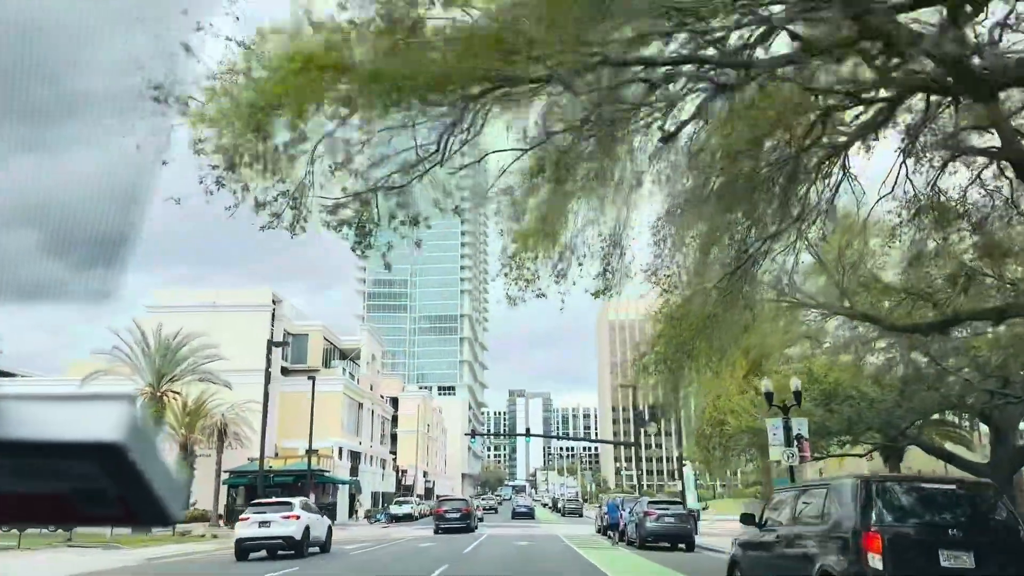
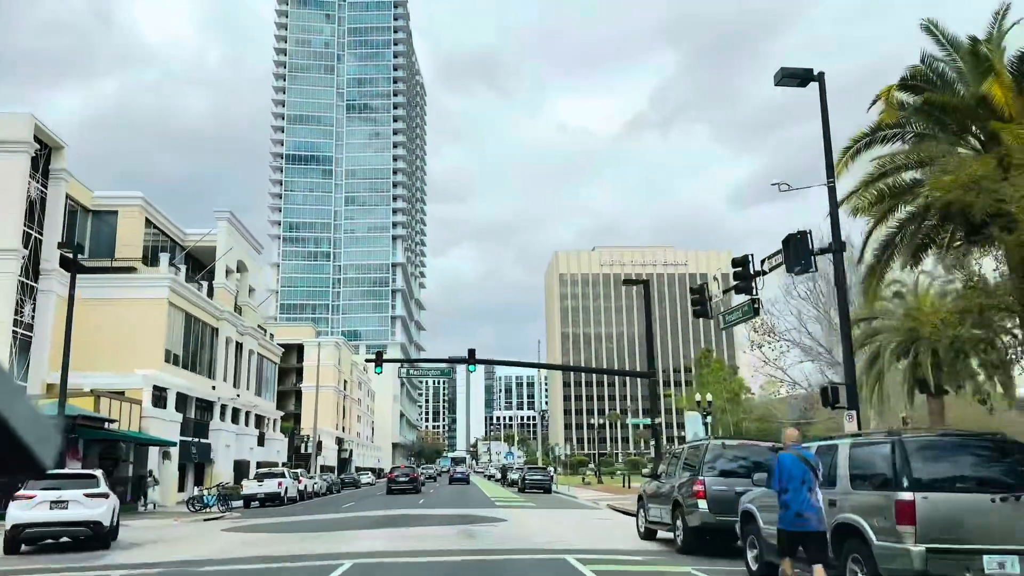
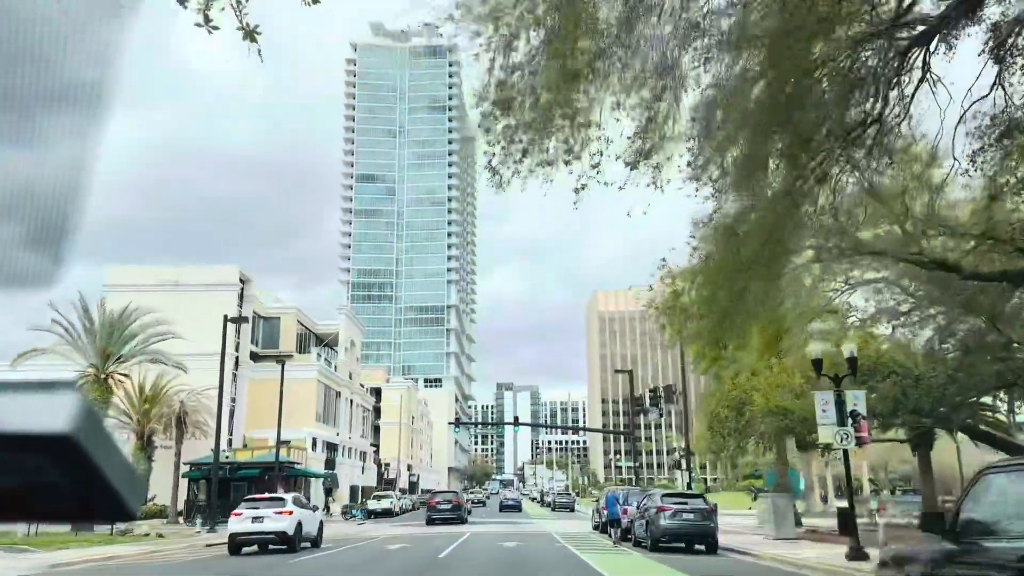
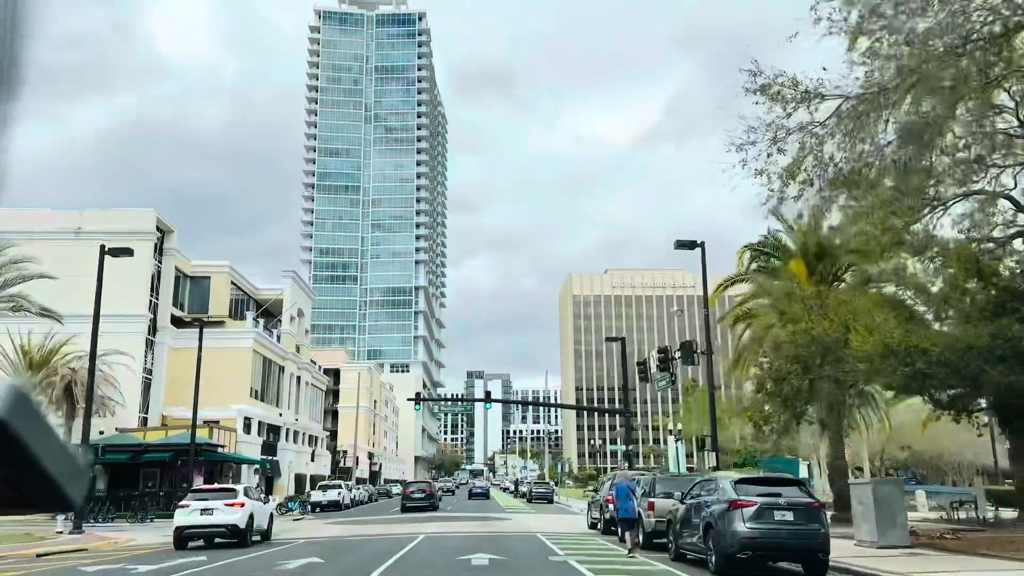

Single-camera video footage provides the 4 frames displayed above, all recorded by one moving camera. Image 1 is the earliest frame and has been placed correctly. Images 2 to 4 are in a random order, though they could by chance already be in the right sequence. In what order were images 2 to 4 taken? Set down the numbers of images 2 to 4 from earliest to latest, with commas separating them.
3, 4, 2
